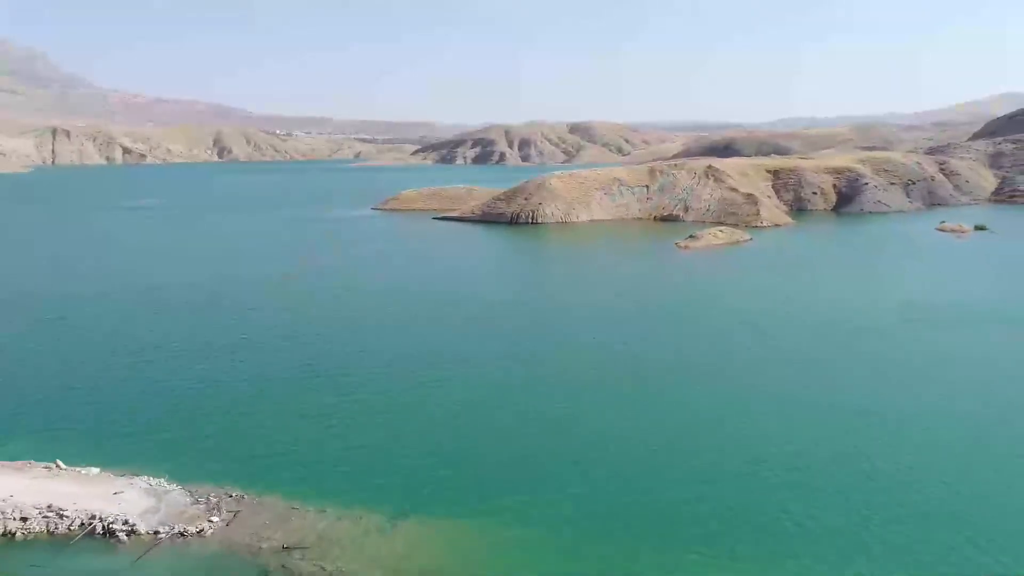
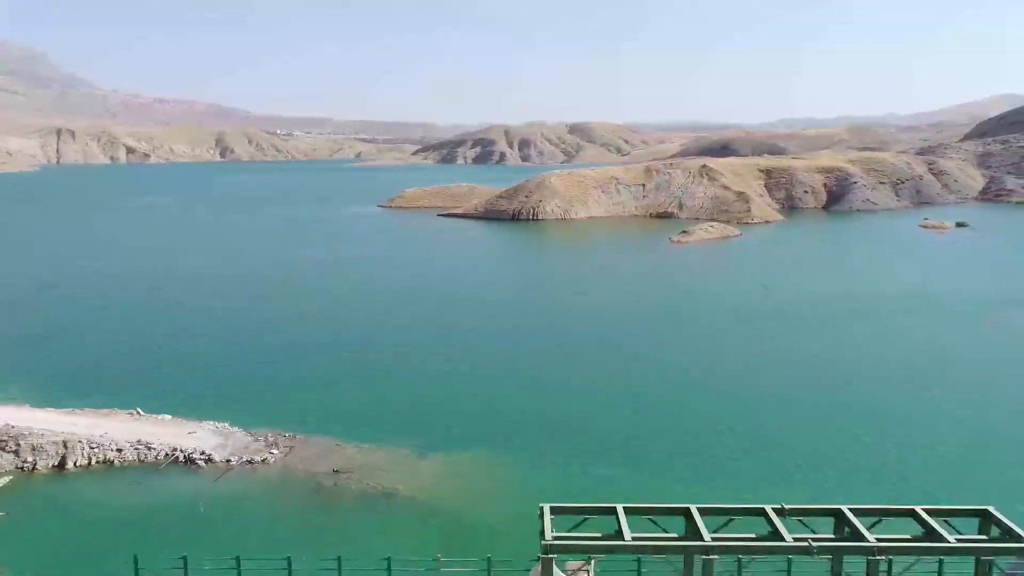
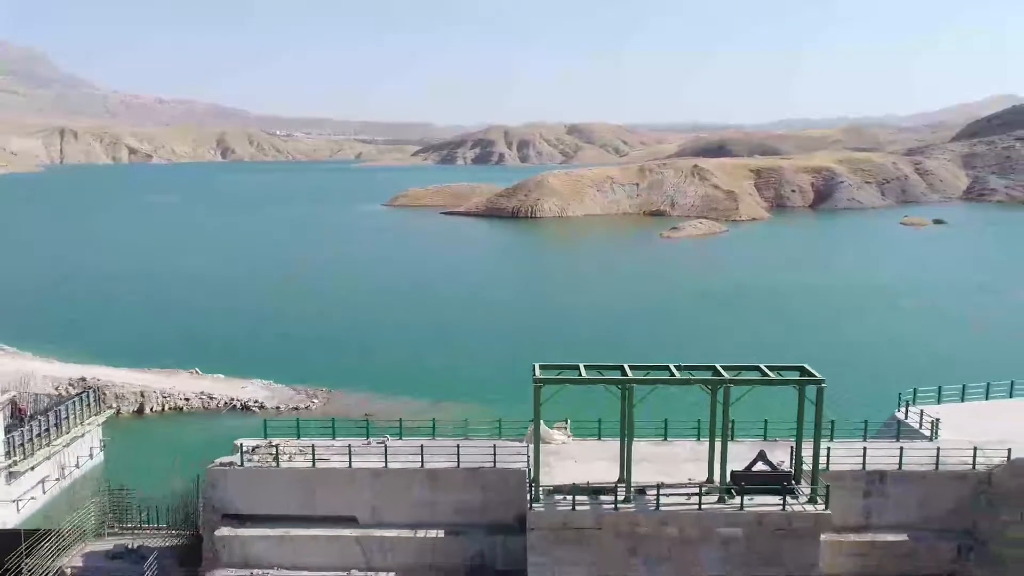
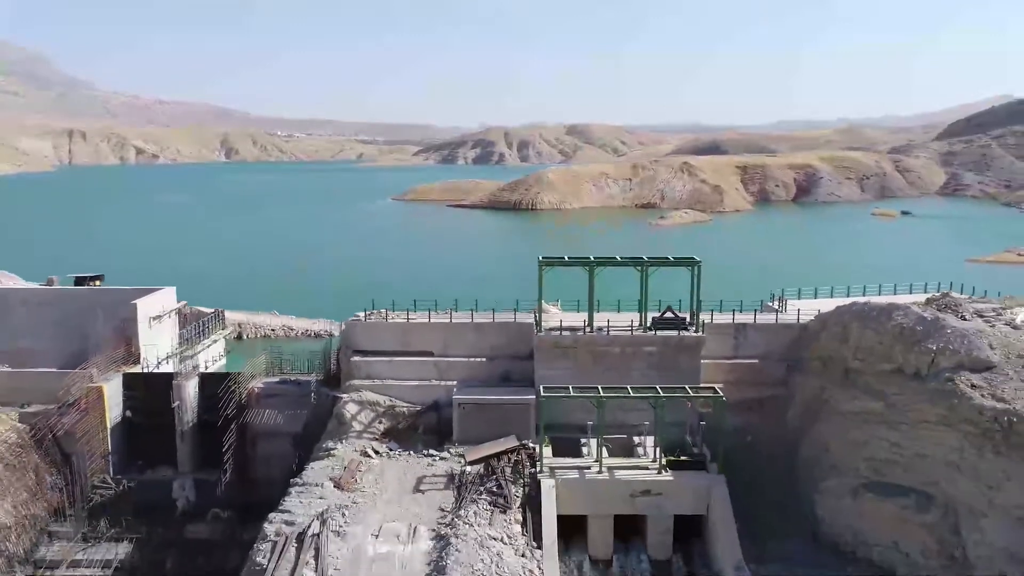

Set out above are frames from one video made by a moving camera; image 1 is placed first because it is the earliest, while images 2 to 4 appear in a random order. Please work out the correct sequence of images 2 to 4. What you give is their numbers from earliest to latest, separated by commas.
2, 3, 4
